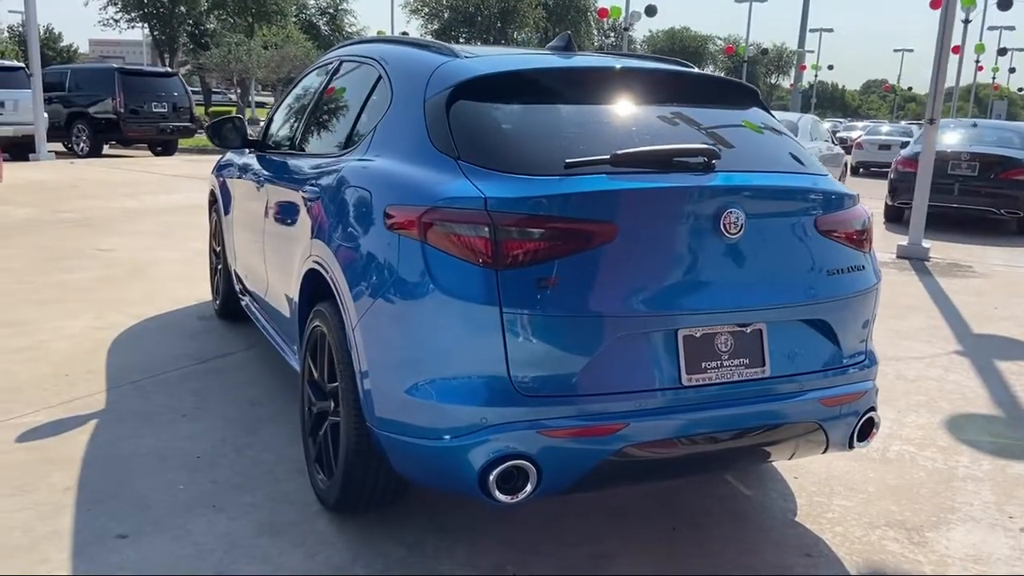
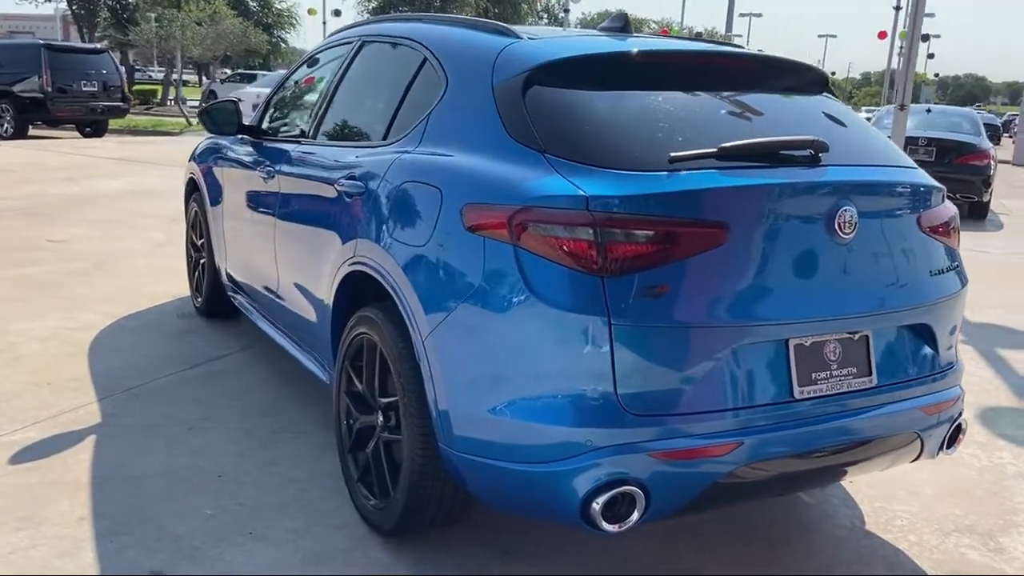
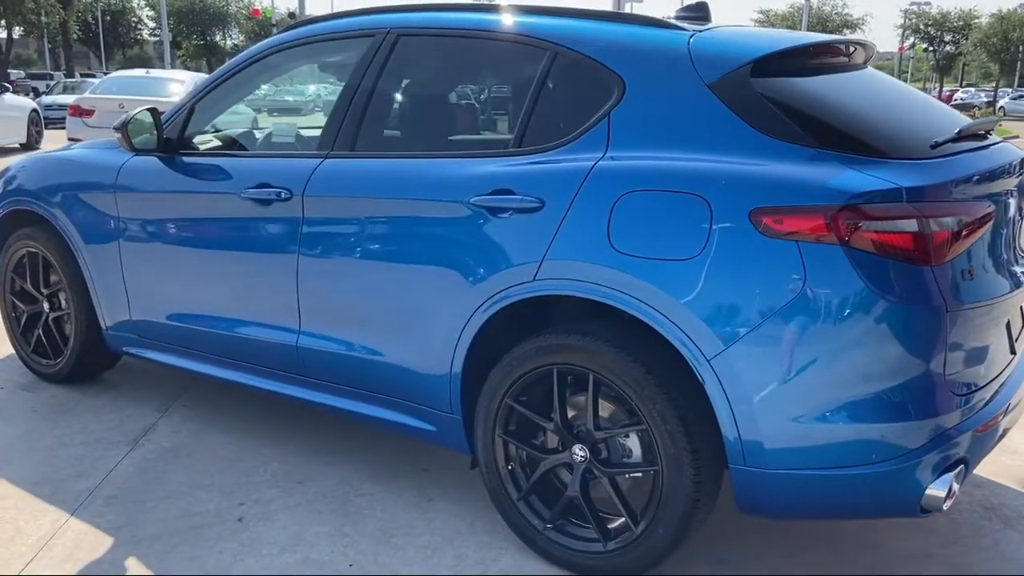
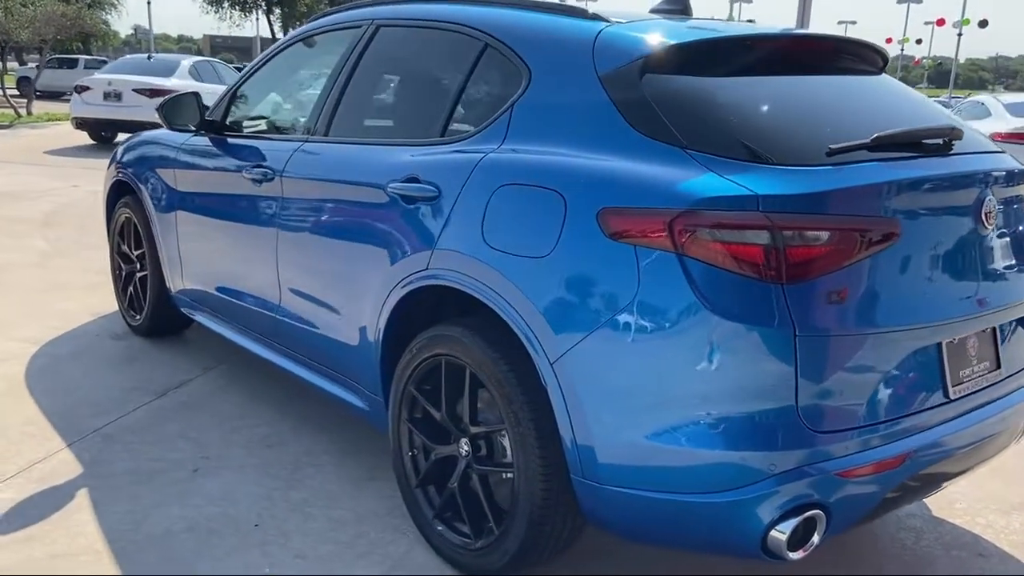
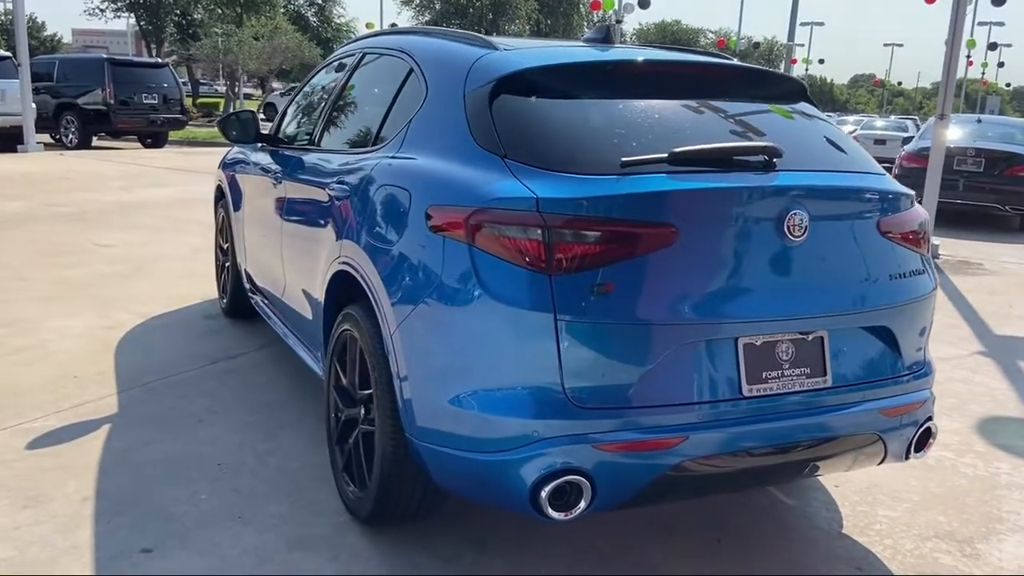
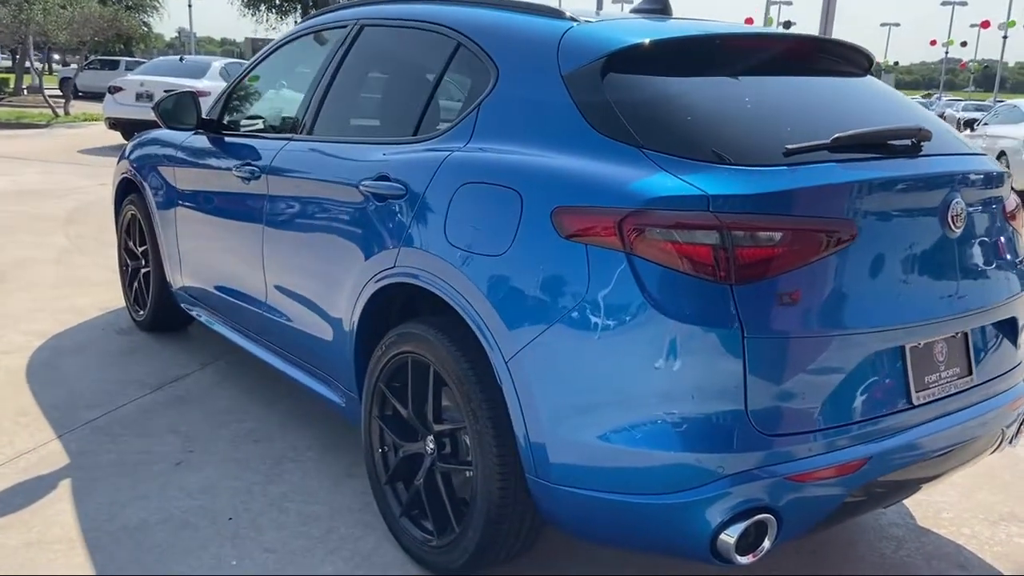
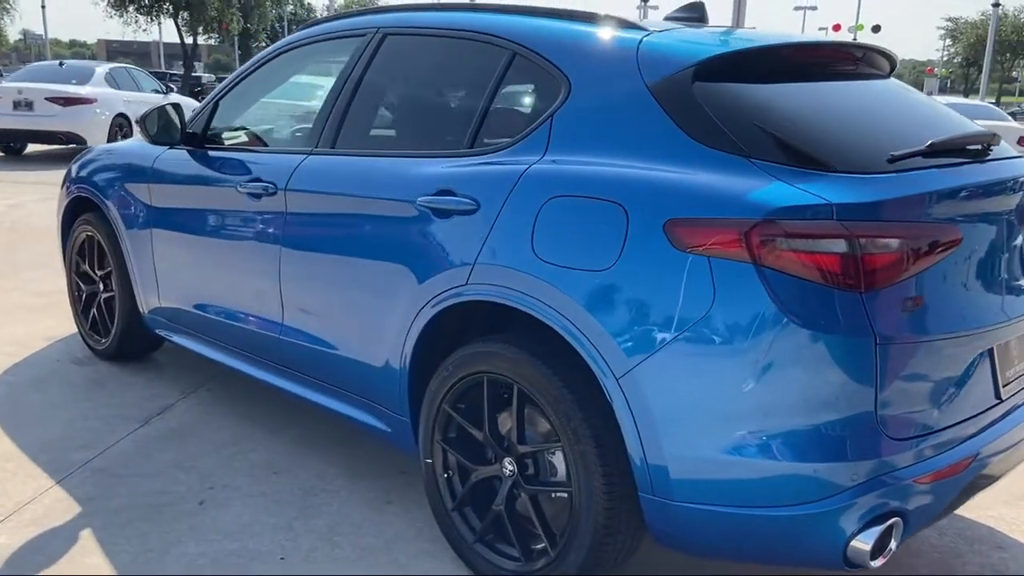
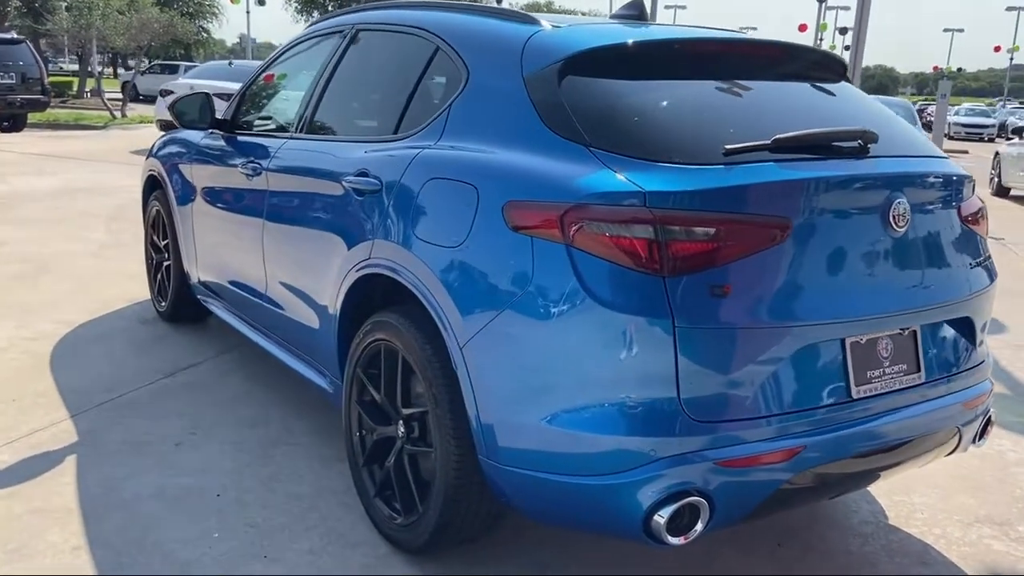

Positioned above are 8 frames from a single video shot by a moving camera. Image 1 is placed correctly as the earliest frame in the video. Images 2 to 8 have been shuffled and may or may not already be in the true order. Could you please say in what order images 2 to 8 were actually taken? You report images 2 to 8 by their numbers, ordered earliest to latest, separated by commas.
5, 2, 8, 6, 4, 7, 3
